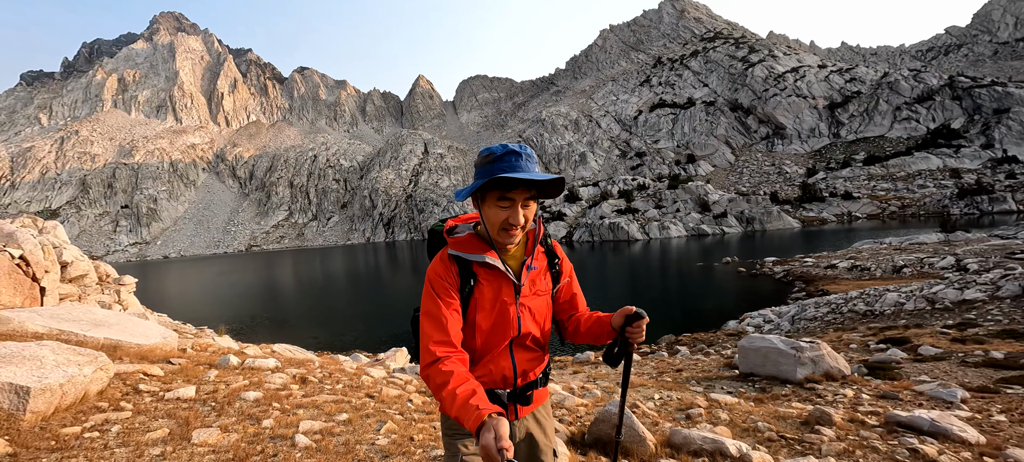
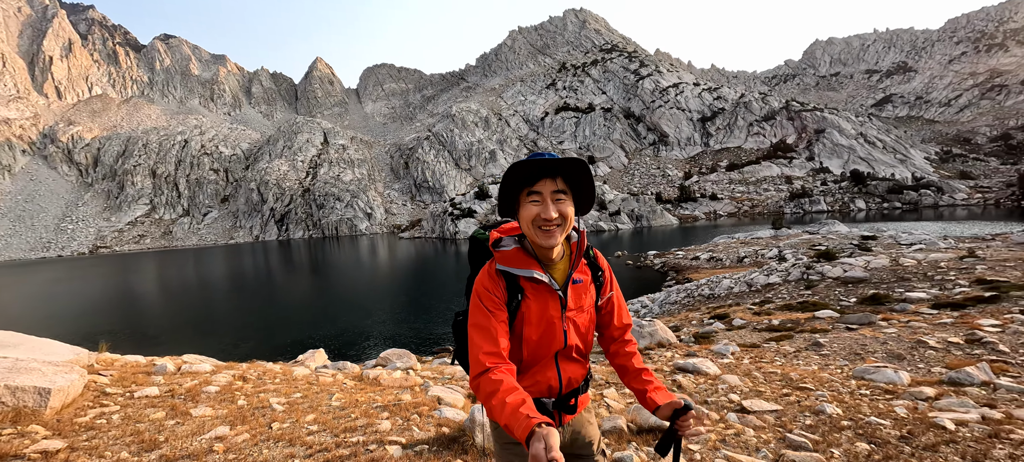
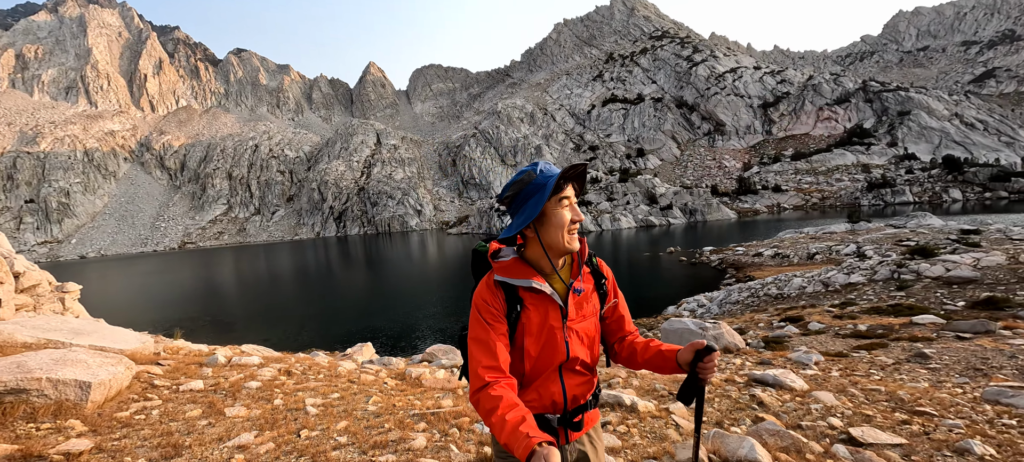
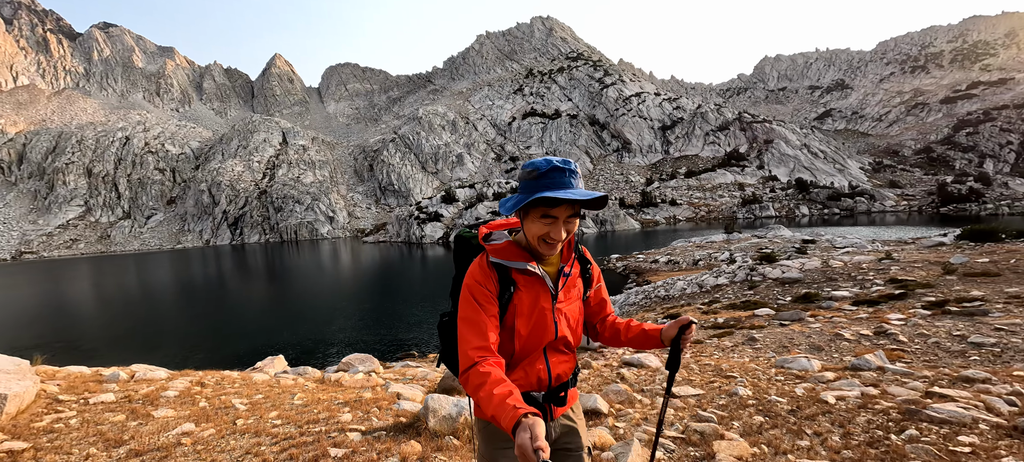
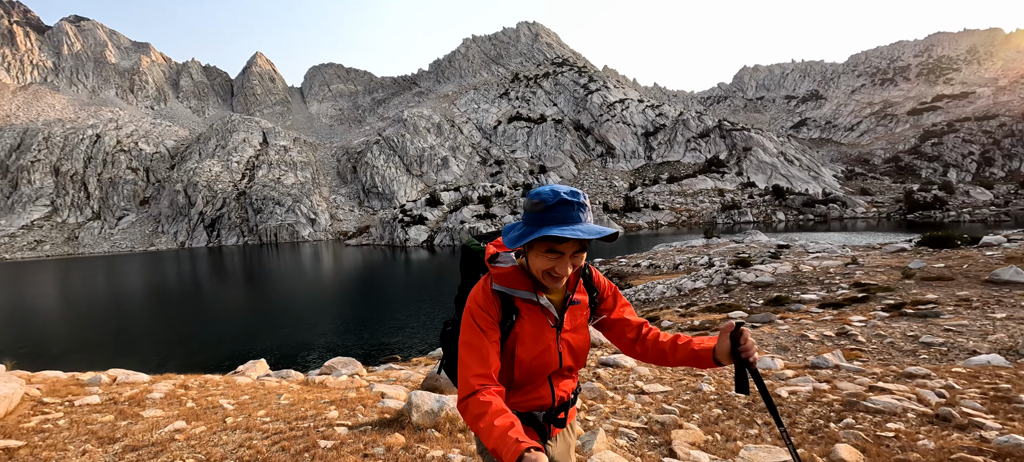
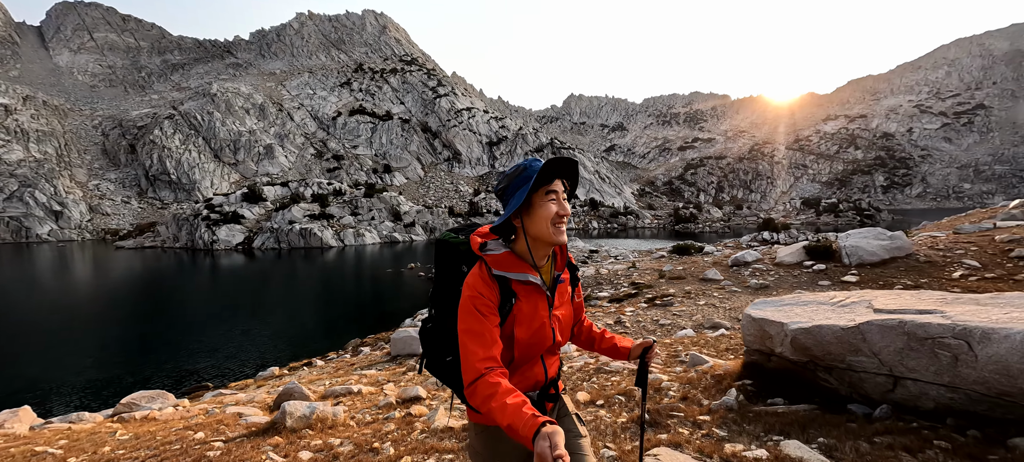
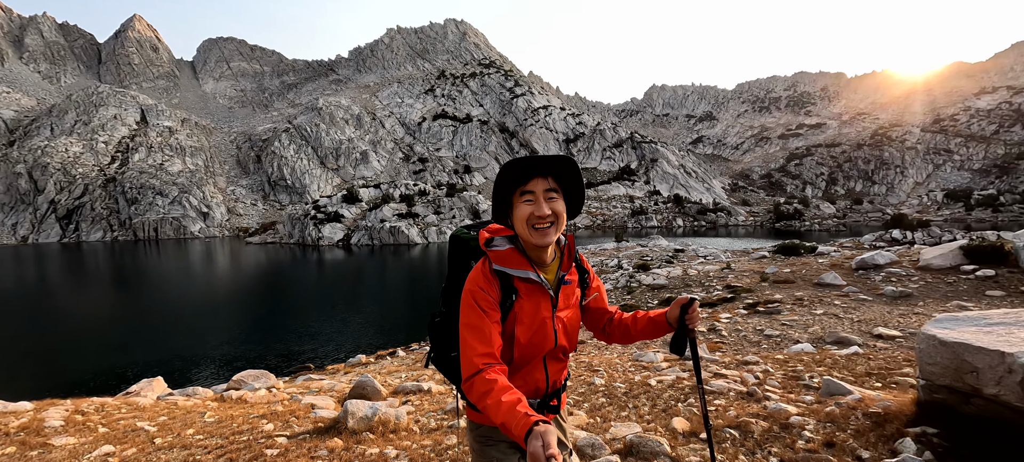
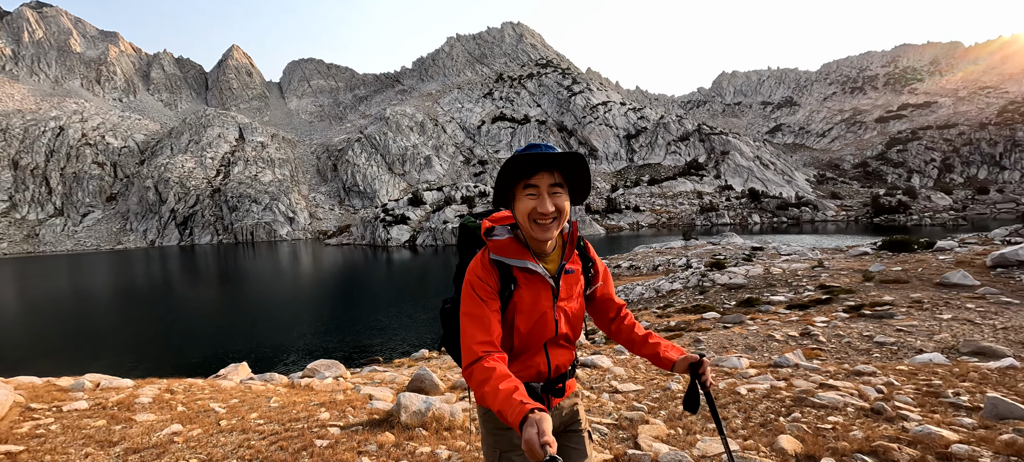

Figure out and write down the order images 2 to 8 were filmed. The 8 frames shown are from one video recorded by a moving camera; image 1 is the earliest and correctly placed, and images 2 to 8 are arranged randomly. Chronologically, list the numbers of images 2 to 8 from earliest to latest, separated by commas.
3, 2, 4, 5, 8, 7, 6
